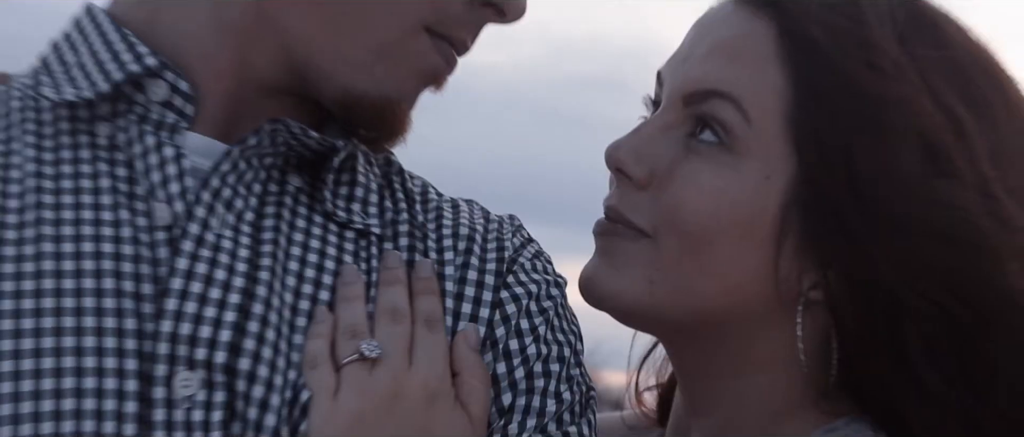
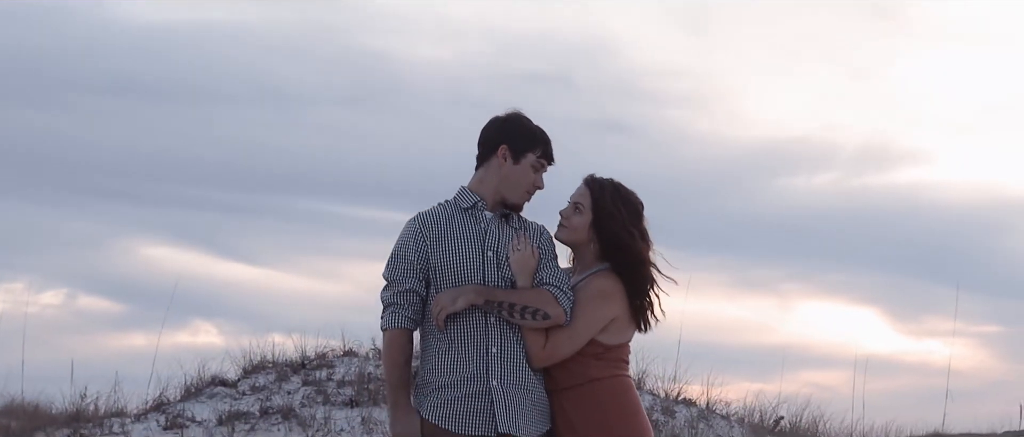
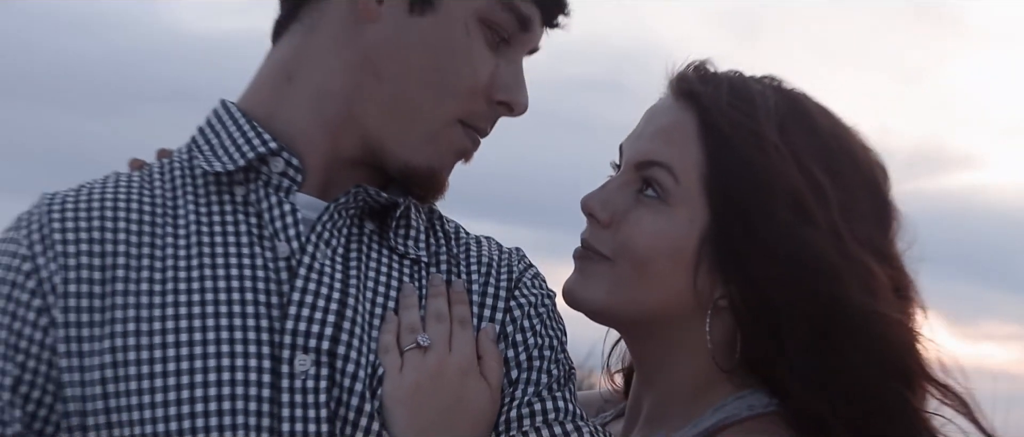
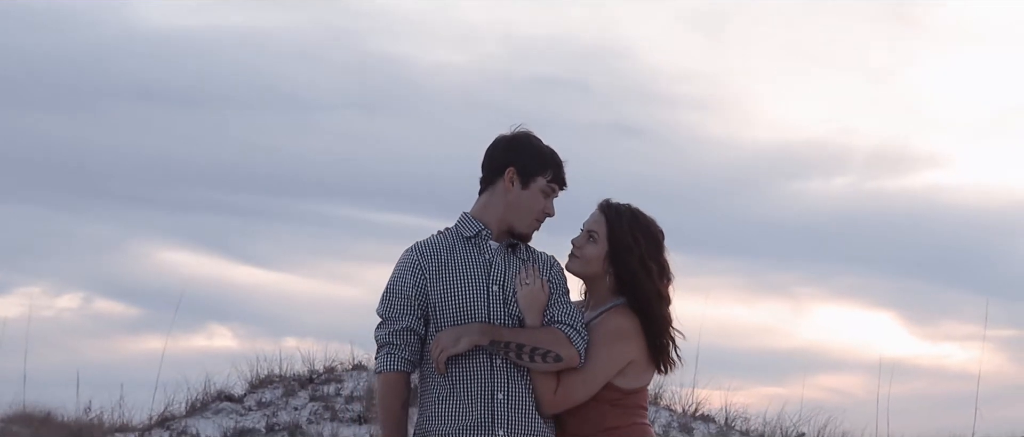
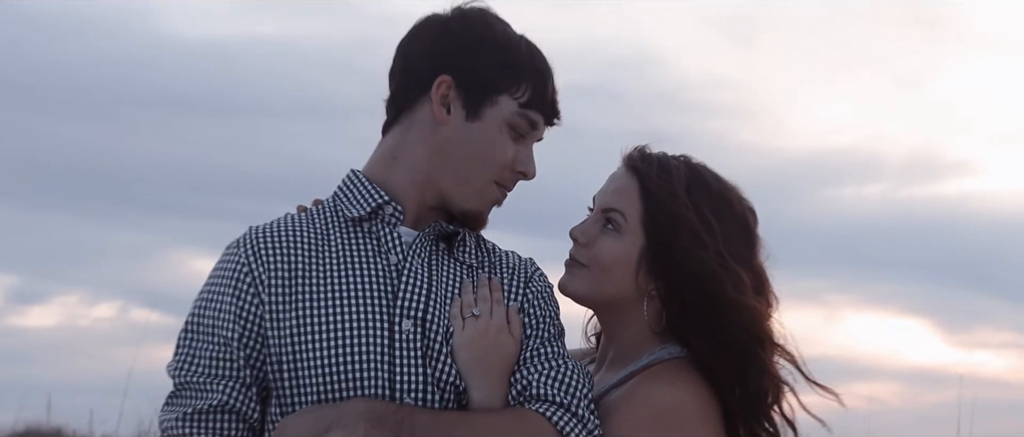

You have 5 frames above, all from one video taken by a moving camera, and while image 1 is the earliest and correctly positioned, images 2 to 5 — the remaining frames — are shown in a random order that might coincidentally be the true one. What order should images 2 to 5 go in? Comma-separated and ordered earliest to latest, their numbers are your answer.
3, 5, 4, 2
